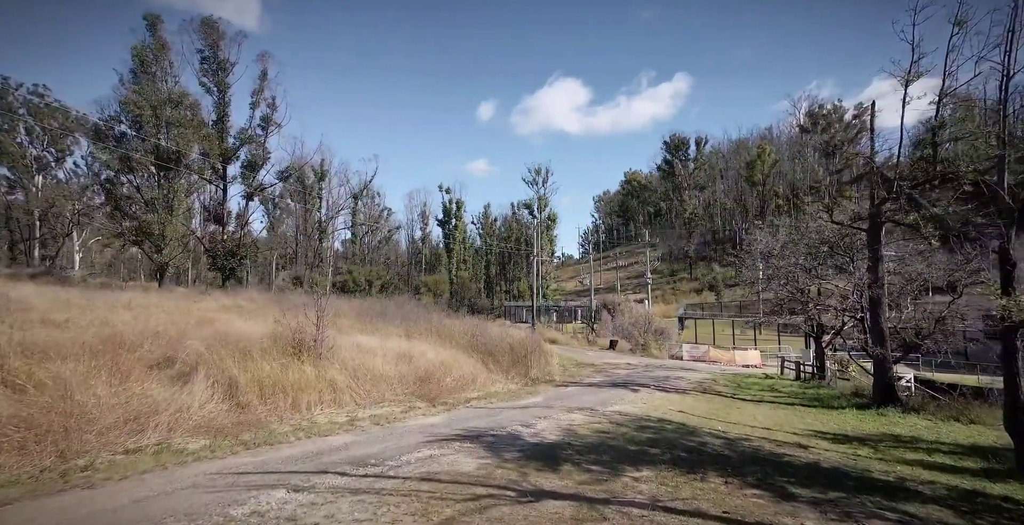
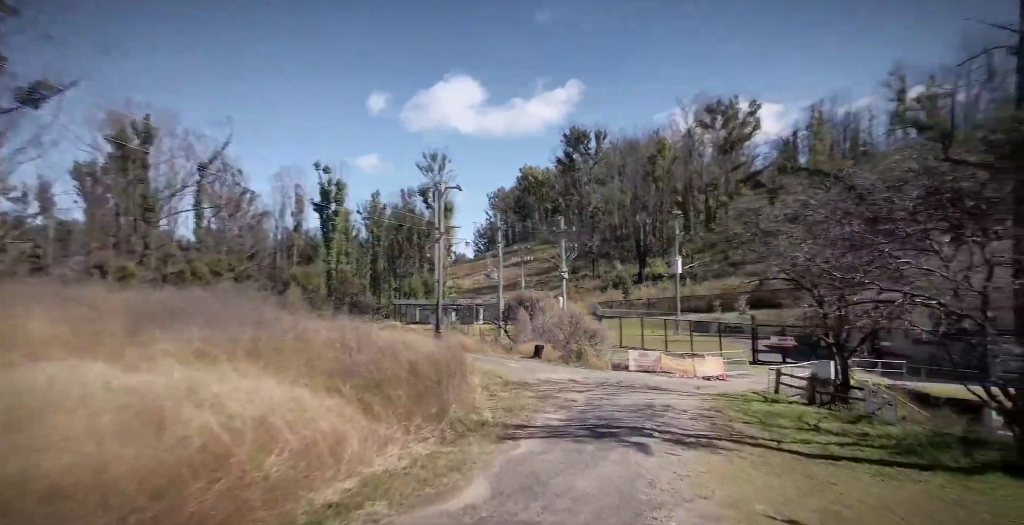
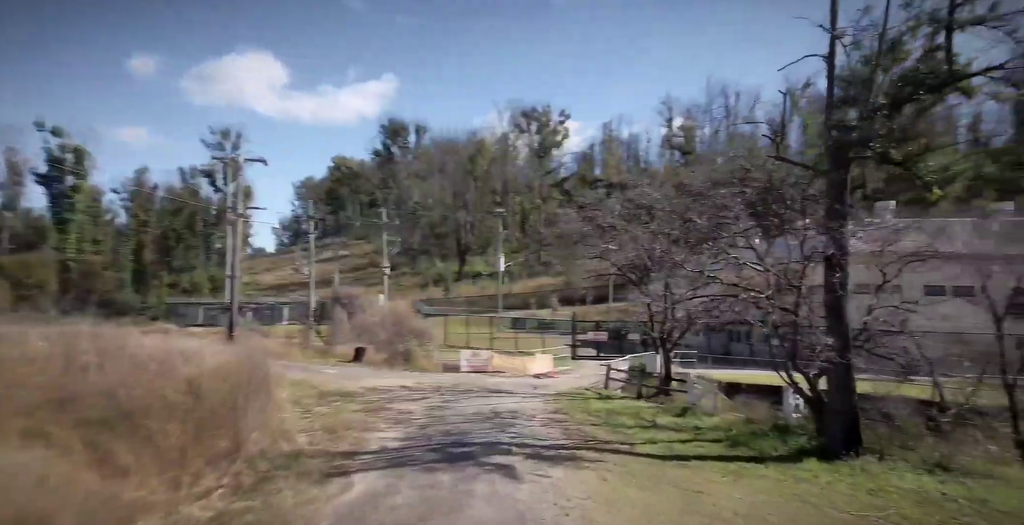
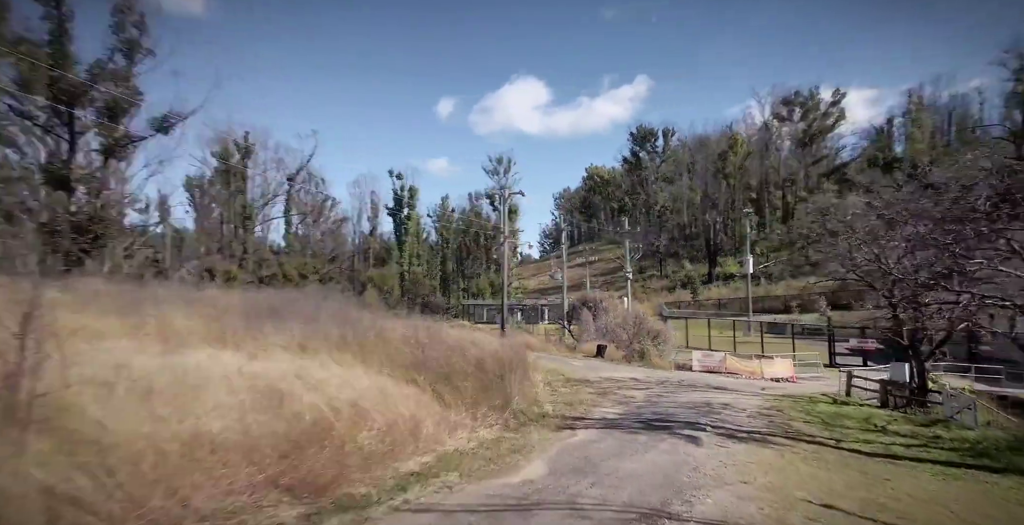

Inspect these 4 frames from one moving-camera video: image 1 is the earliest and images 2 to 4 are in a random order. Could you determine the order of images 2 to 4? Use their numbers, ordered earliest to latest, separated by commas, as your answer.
4, 2, 3
